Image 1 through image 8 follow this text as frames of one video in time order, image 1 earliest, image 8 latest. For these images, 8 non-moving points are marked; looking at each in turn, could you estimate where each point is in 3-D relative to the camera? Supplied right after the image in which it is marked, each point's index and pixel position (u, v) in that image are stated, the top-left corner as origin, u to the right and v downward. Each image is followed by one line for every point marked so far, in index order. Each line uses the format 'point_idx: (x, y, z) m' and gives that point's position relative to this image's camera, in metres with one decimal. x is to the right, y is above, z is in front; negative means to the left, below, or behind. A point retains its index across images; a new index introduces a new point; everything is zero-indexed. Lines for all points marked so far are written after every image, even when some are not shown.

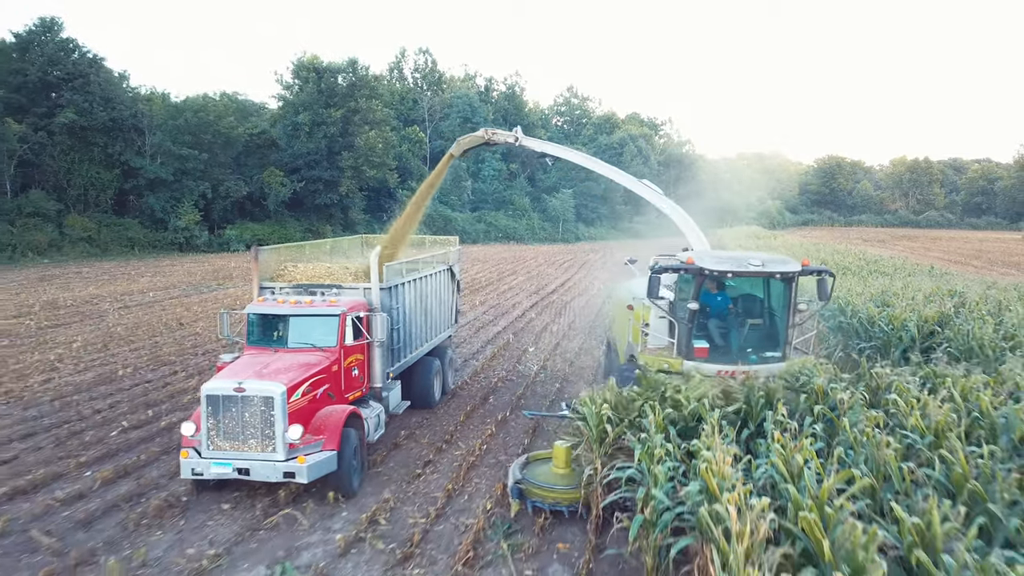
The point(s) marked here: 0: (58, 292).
0: (-10.5, -0.1, +18.3) m
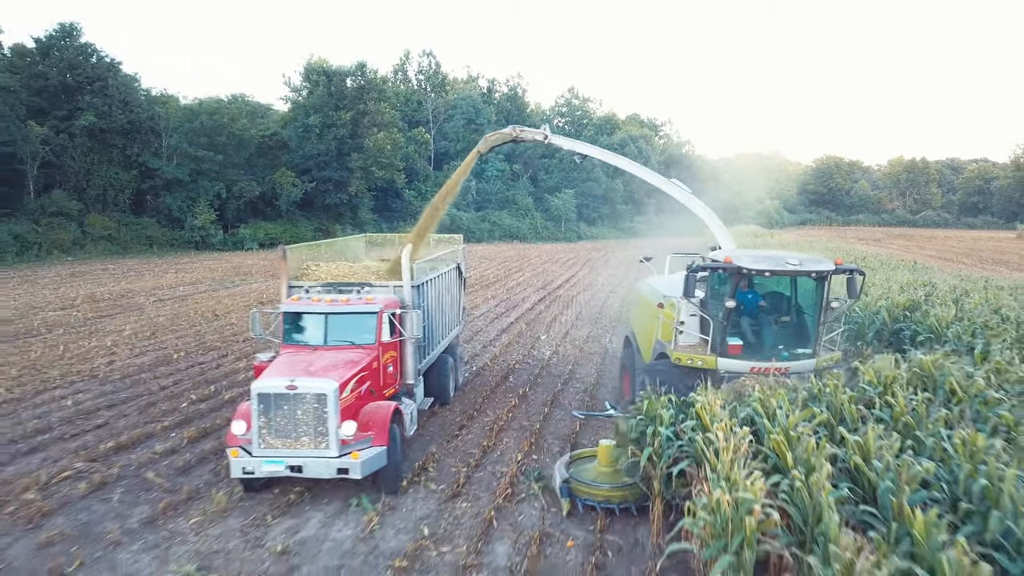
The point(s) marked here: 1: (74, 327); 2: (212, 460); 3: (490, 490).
0: (-10.3, 0.0, +19.3) m
1: (-7.5, -0.7, +13.5) m
2: (-2.6, -1.5, +6.8) m
3: (-0.2, -1.6, +6.2) m
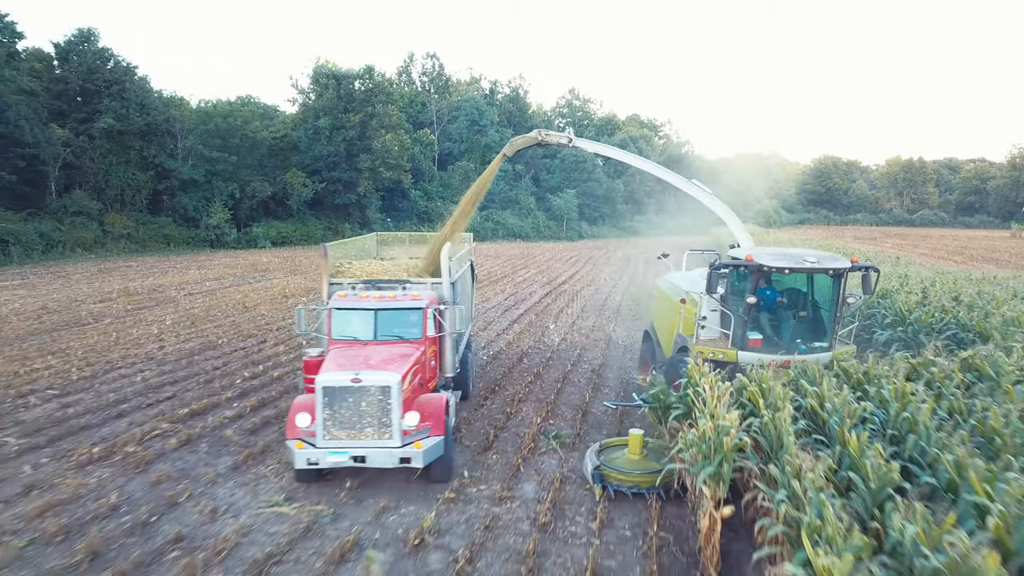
0: (-10.1, +0.2, +20.5) m
1: (-7.3, -0.5, +14.6) m
2: (-2.4, -1.3, +7.9) m
3: (0.0, -1.5, +7.3) m
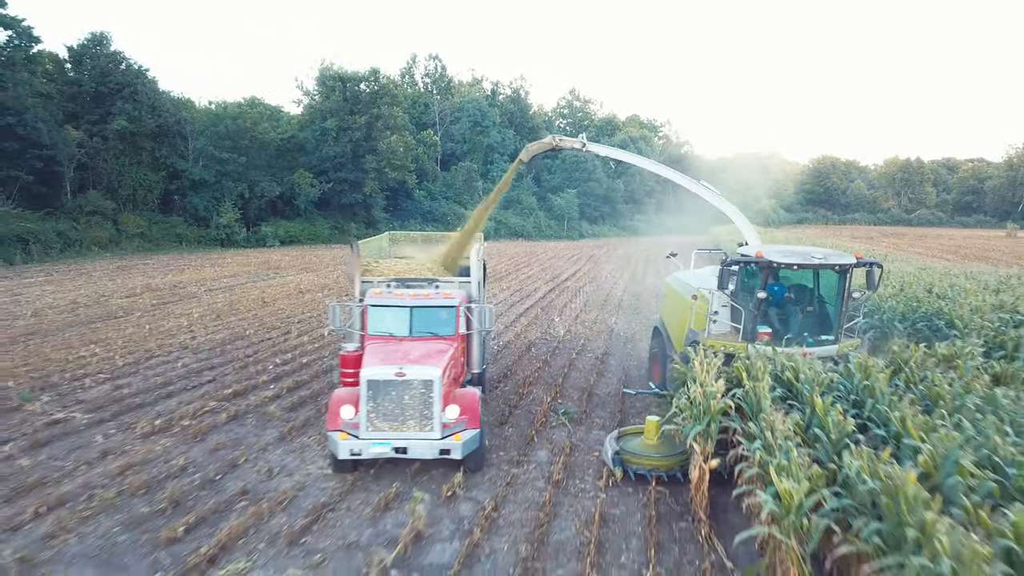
0: (-10.0, +0.3, +21.3) m
1: (-7.2, -0.5, +15.5) m
2: (-2.2, -1.2, +8.7) m
3: (+0.2, -1.4, +8.2) m
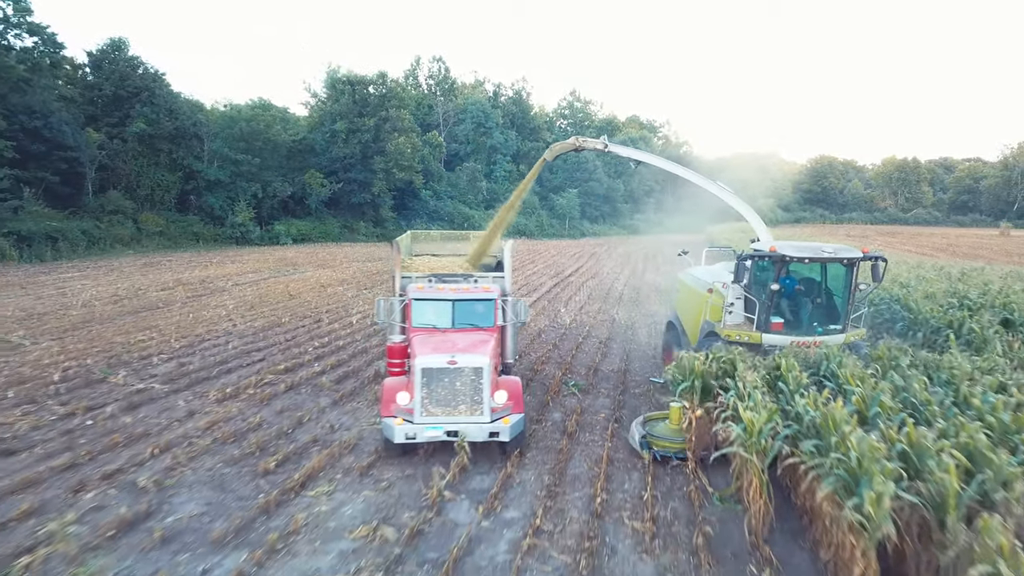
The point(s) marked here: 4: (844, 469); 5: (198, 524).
0: (-9.8, +0.4, +22.6) m
1: (-6.9, -0.3, +16.8) m
2: (-2.0, -1.1, +10.0) m
3: (+0.4, -1.2, +9.5) m
4: (+1.9, -1.0, +4.6) m
5: (-2.2, -1.6, +5.4) m
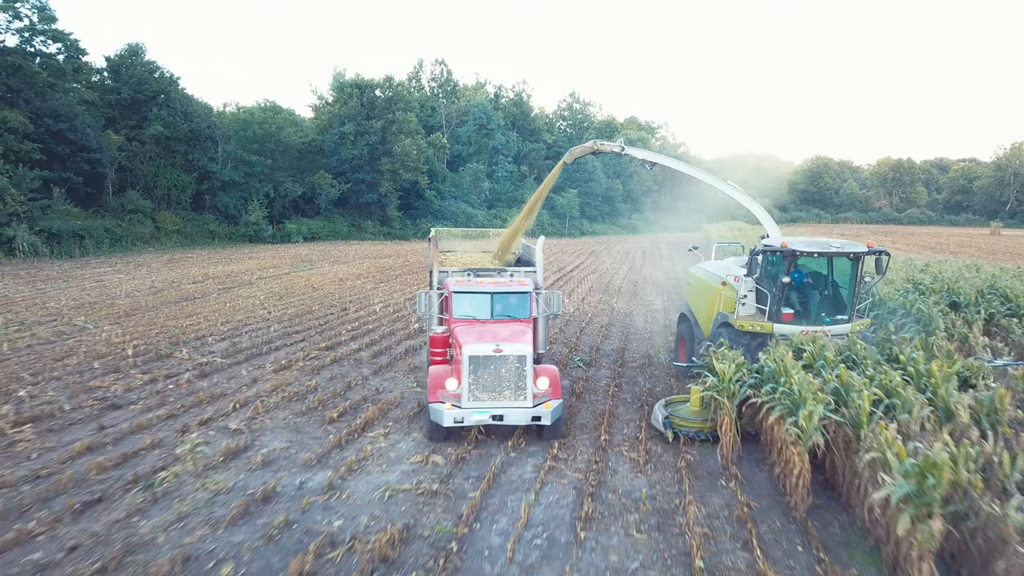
0: (-9.6, +0.6, +24.0) m
1: (-6.8, -0.1, +18.2) m
2: (-1.8, -0.9, +11.5) m
3: (+0.6, -1.0, +10.9) m
4: (+2.1, -0.9, +6.0) m
5: (-2.0, -1.4, +6.9) m
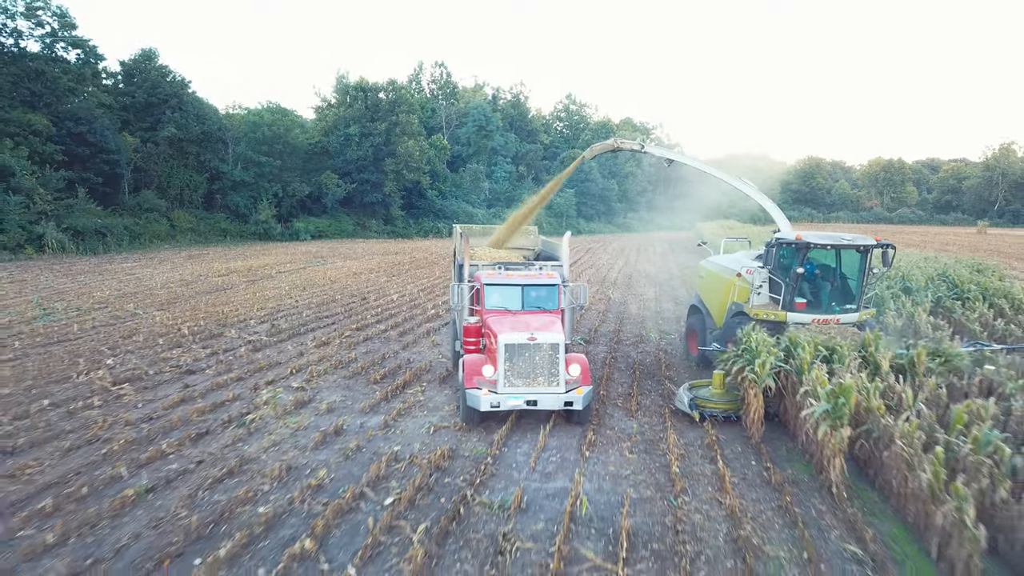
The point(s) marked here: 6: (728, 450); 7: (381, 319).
0: (-9.5, +0.8, +25.5) m
1: (-6.7, +0.1, +19.7) m
2: (-1.7, -0.7, +13.0) m
3: (+0.7, -0.8, +12.5) m
4: (+2.3, -0.7, +7.6) m
5: (-1.8, -1.2, +8.4) m
6: (+1.9, -1.4, +6.9) m
7: (-2.4, -0.6, +14.1) m
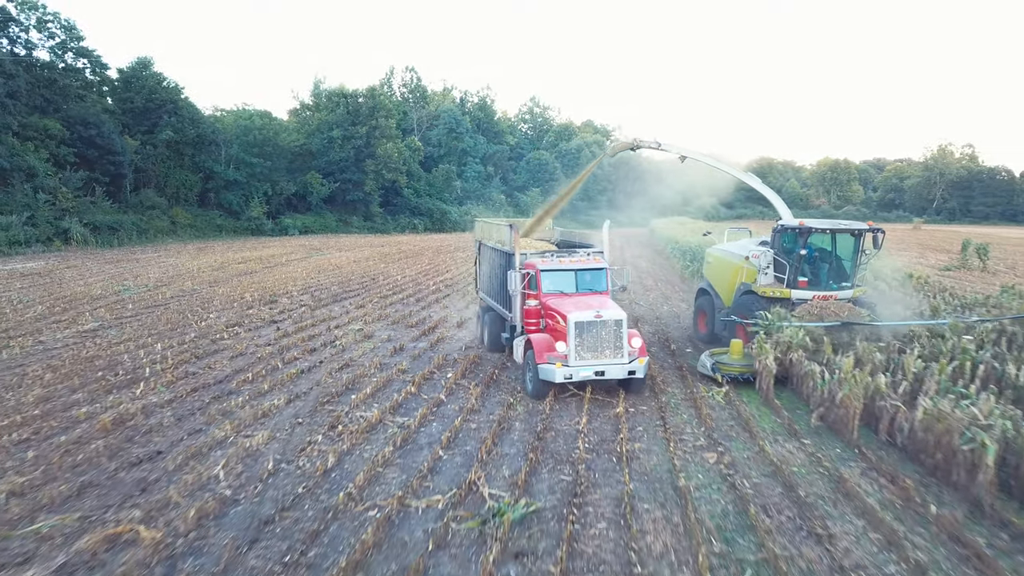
0: (-10.3, +1.2, +28.9) m
1: (-7.2, +0.5, +23.2) m
2: (-1.9, -0.2, +16.8) m
3: (+0.5, -0.3, +16.3) m
4: (+2.3, -0.2, +11.5) m
5: (-1.8, -0.8, +12.1) m
6: (+2.0, -0.9, +10.8) m
7: (-2.6, -0.1, +17.8) m
